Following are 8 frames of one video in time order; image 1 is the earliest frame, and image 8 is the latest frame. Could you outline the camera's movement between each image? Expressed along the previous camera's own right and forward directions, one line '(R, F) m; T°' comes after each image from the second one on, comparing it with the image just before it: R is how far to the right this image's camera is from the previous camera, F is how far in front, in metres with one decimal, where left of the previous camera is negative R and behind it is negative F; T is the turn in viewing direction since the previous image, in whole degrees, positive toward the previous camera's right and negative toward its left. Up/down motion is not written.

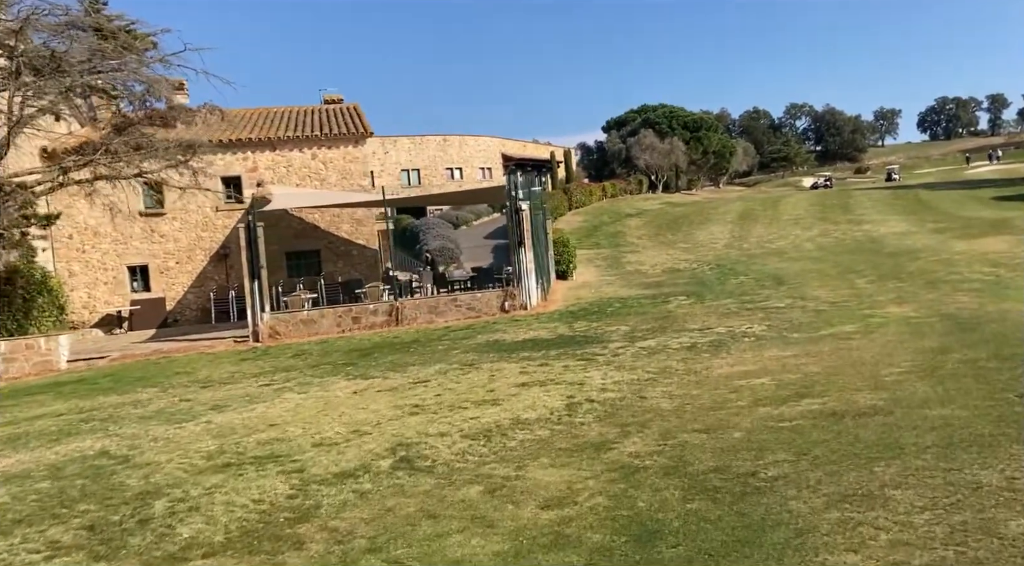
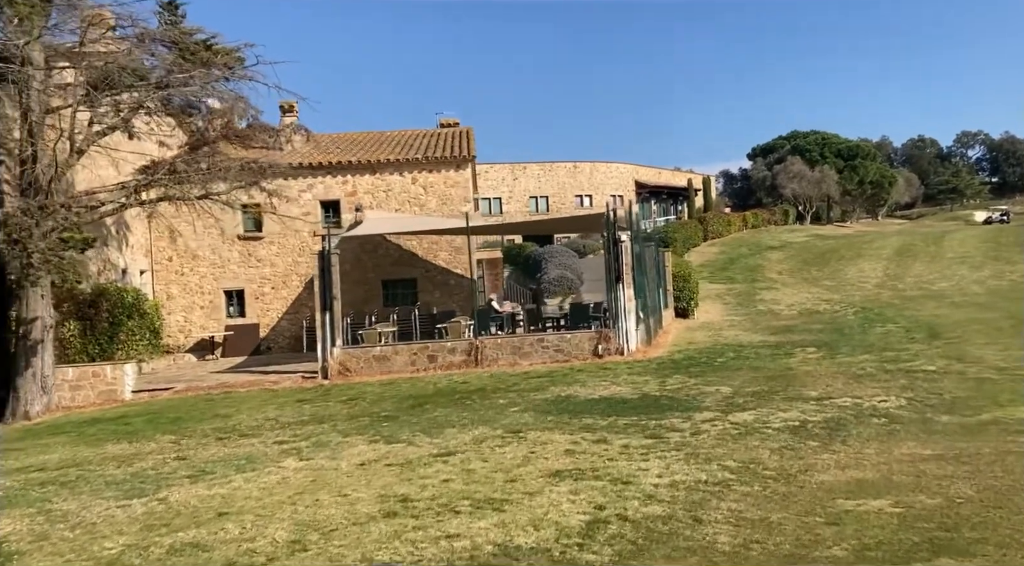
(+0.9, +2.5) m; -9°
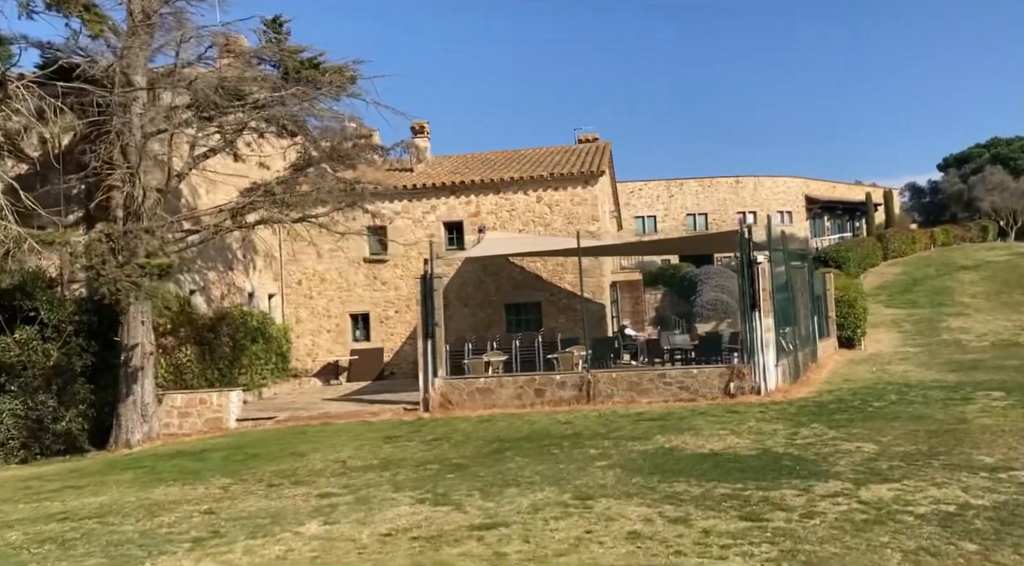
(+0.8, +1.9) m; -10°
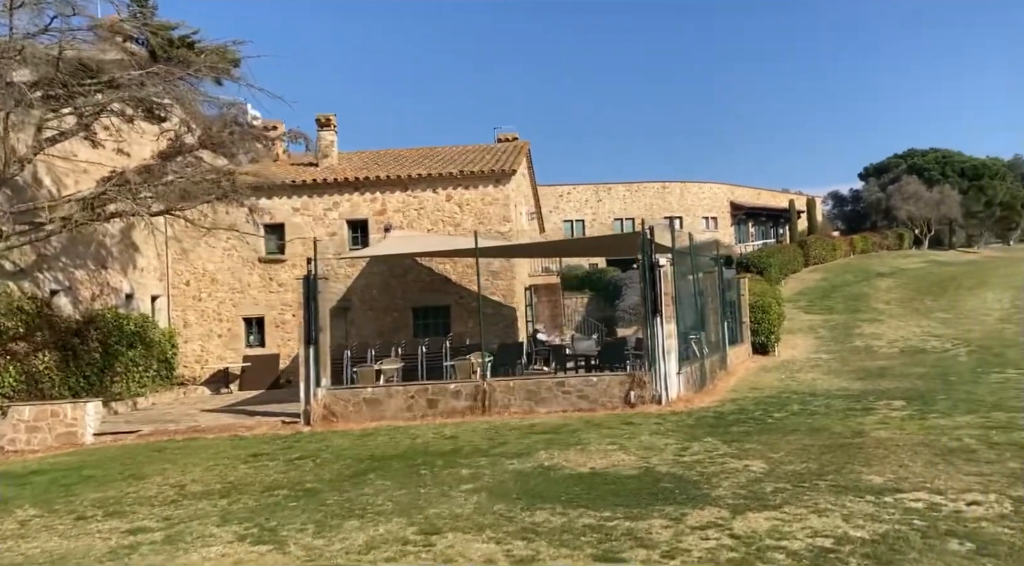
(+0.7, +0.9) m; +4°
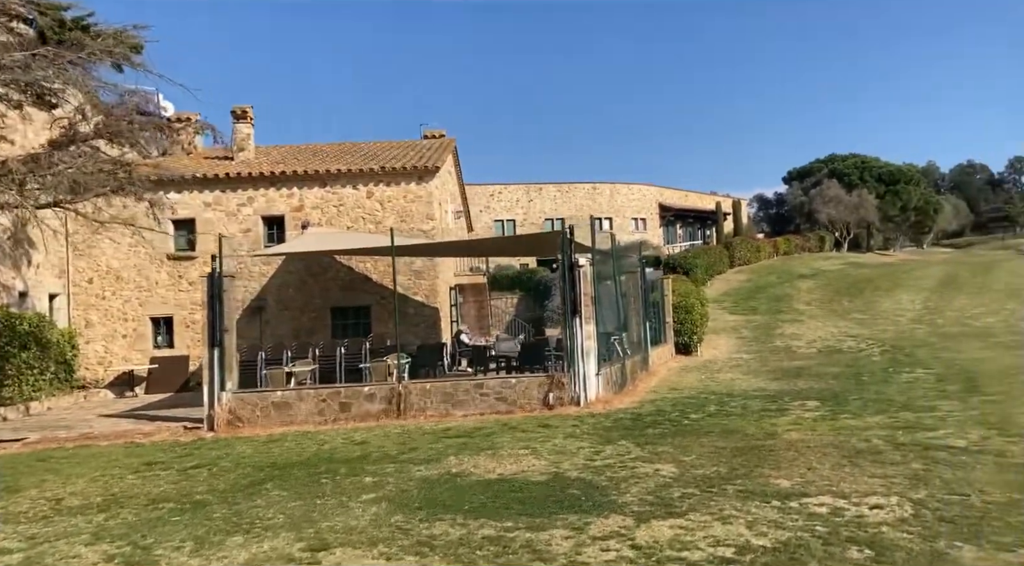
(+0.3, +0.3) m; +4°
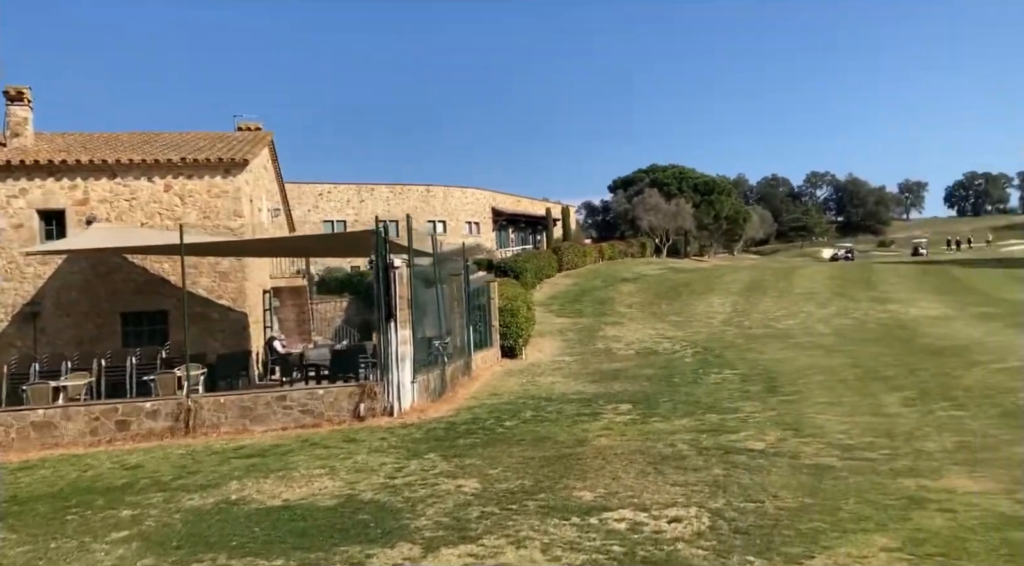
(+0.4, +0.5) m; +9°
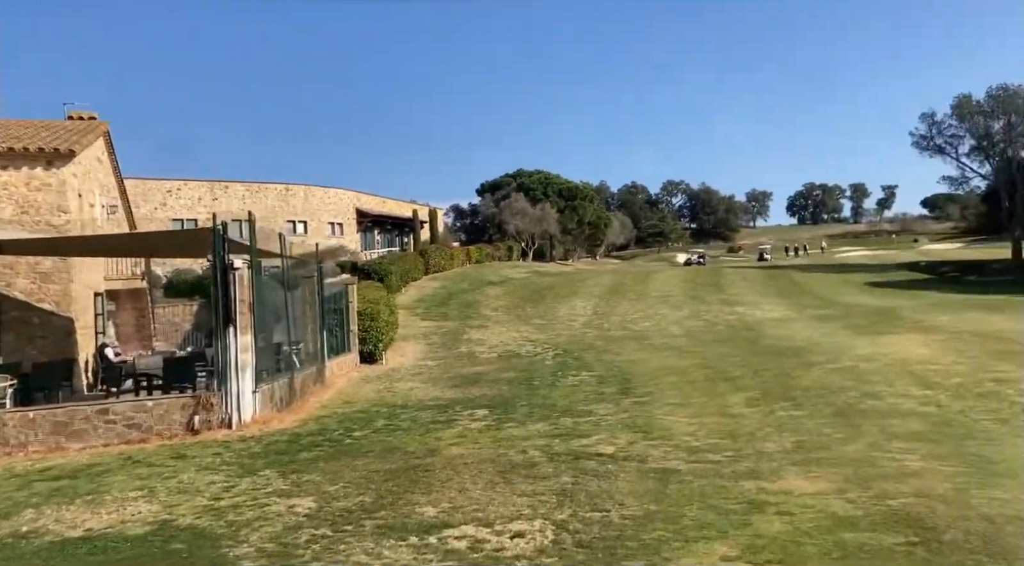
(+0.3, +0.4) m; +7°
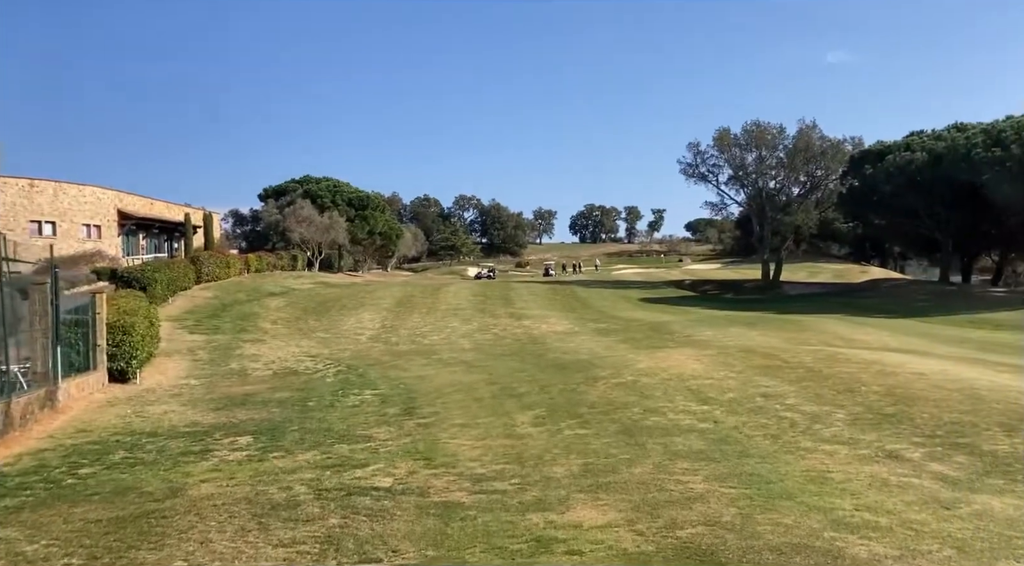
(+0.2, +1.2) m; +12°
